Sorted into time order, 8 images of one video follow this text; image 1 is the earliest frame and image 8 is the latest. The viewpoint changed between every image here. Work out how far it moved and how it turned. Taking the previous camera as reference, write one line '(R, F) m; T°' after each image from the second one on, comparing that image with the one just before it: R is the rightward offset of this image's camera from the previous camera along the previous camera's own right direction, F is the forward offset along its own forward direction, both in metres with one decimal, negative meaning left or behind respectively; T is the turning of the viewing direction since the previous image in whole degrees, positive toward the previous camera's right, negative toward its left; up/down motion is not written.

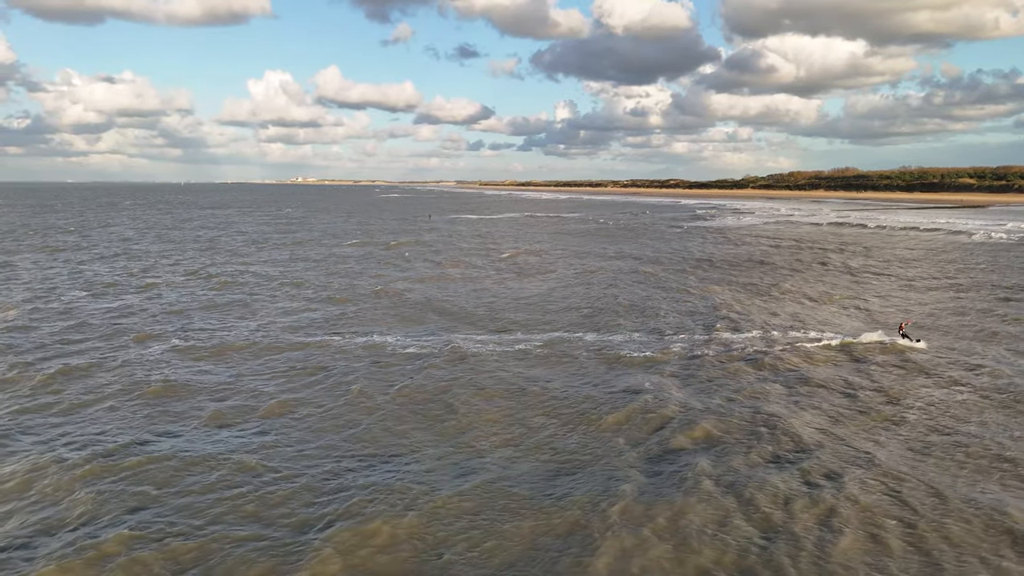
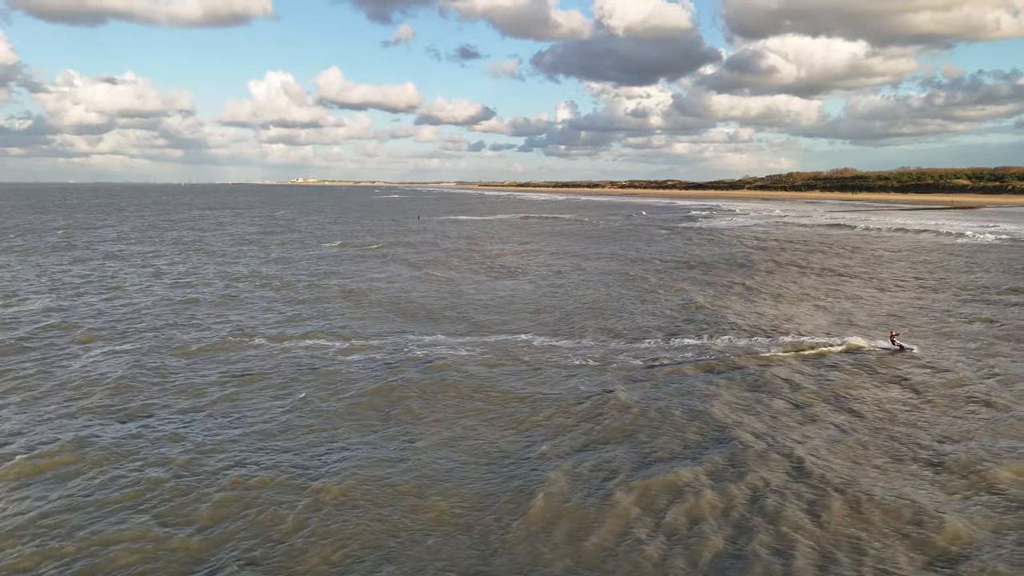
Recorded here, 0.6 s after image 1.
(+1.0, -0.1) m; 0°
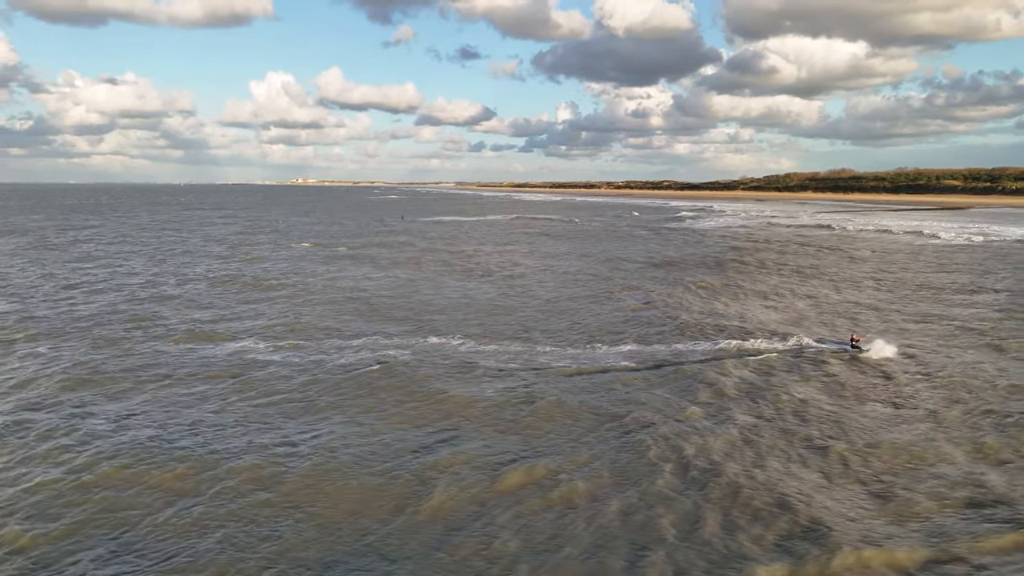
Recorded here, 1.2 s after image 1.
(+1.4, -0.1) m; 0°
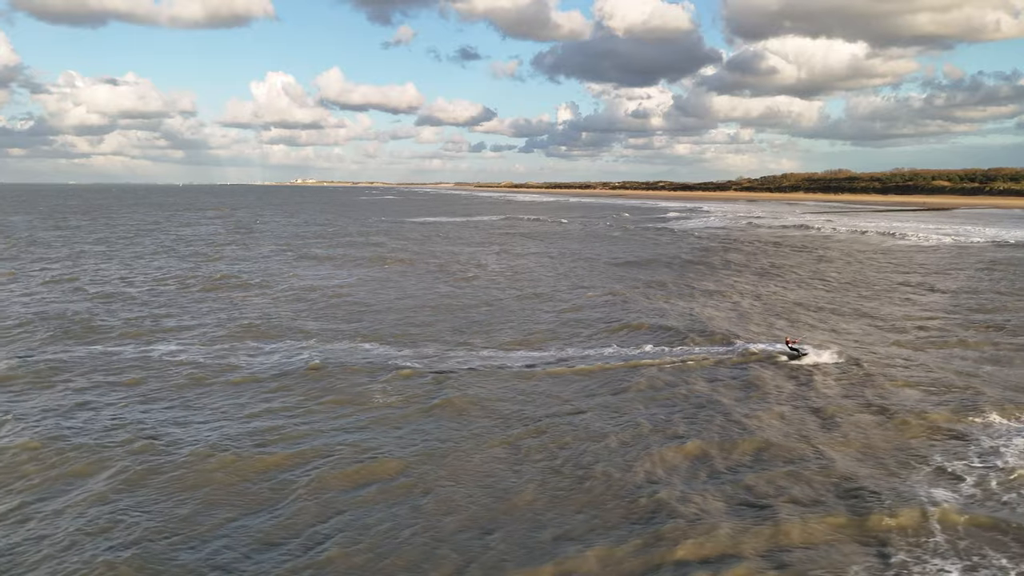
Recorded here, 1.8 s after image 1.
(+1.7, -0.1) m; 0°
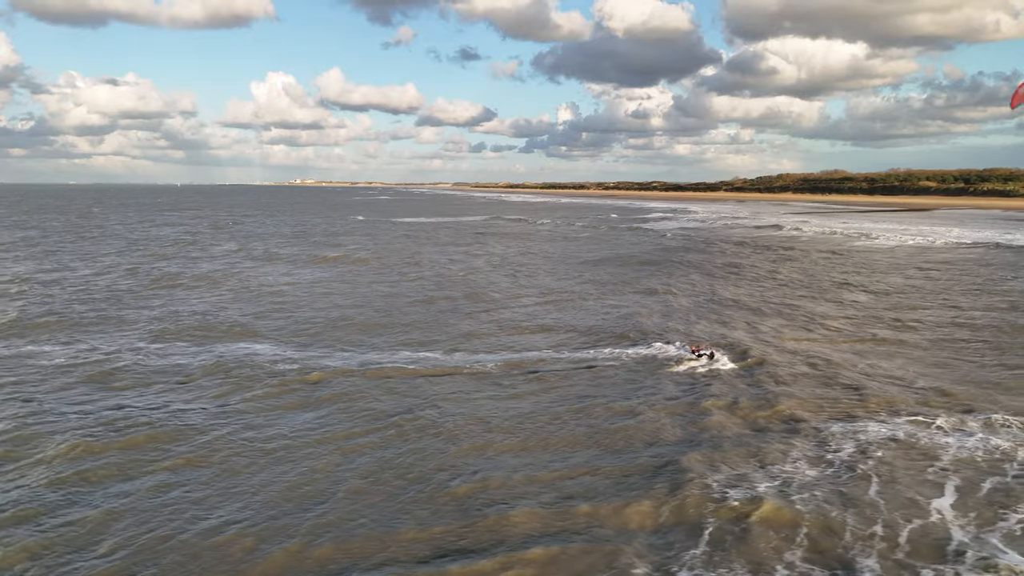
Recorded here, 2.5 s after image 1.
(+2.3, 0.0) m; 0°
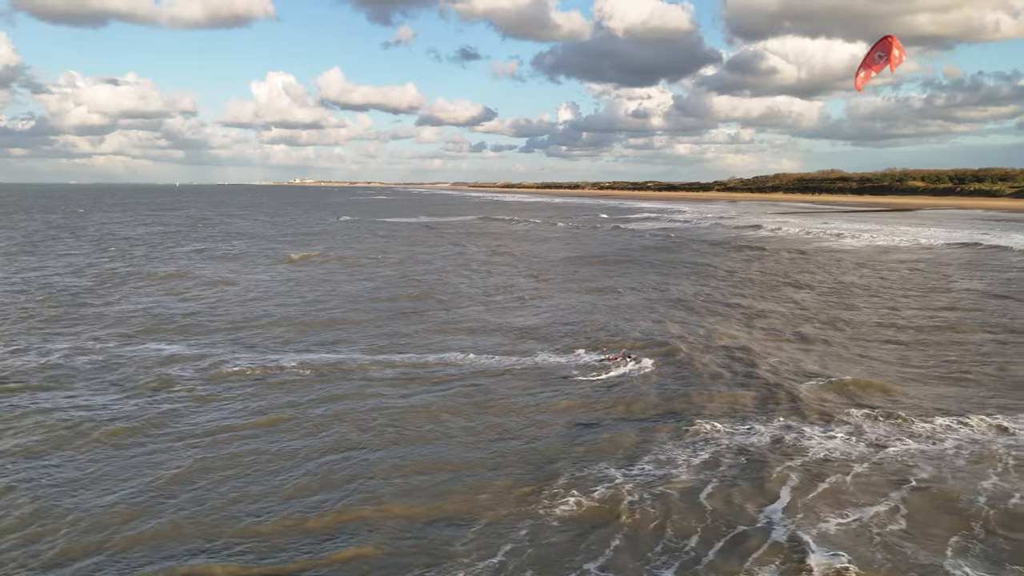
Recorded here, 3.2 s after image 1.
(+1.8, 0.0) m; 0°
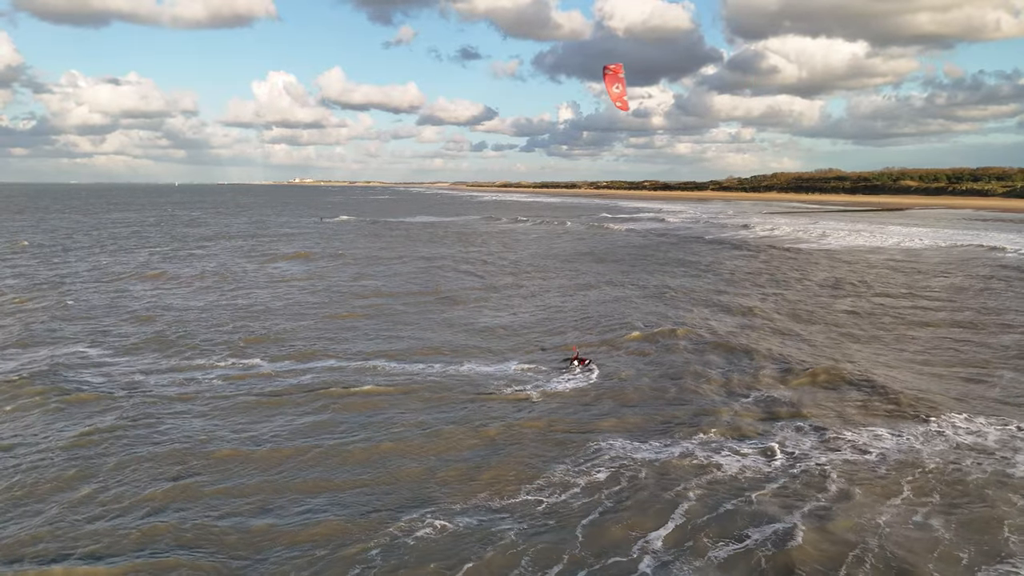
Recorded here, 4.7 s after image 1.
(+1.1, 0.0) m; 0°
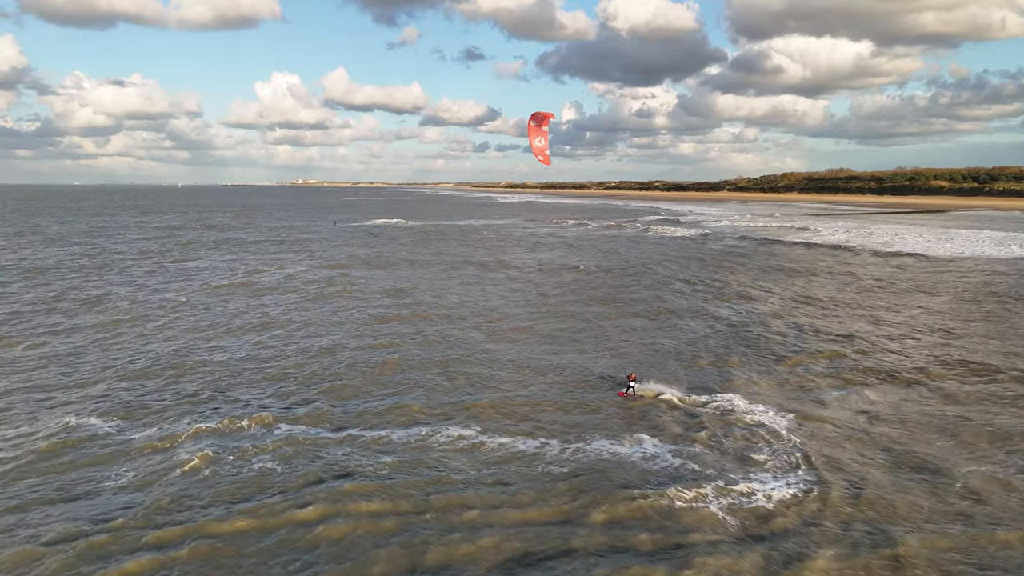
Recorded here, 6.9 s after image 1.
(-2.2, +2.9) m; 0°
